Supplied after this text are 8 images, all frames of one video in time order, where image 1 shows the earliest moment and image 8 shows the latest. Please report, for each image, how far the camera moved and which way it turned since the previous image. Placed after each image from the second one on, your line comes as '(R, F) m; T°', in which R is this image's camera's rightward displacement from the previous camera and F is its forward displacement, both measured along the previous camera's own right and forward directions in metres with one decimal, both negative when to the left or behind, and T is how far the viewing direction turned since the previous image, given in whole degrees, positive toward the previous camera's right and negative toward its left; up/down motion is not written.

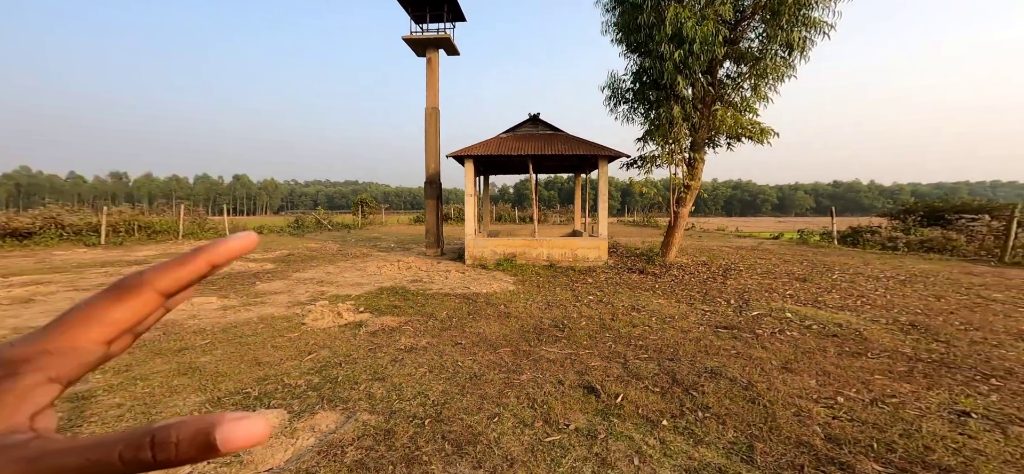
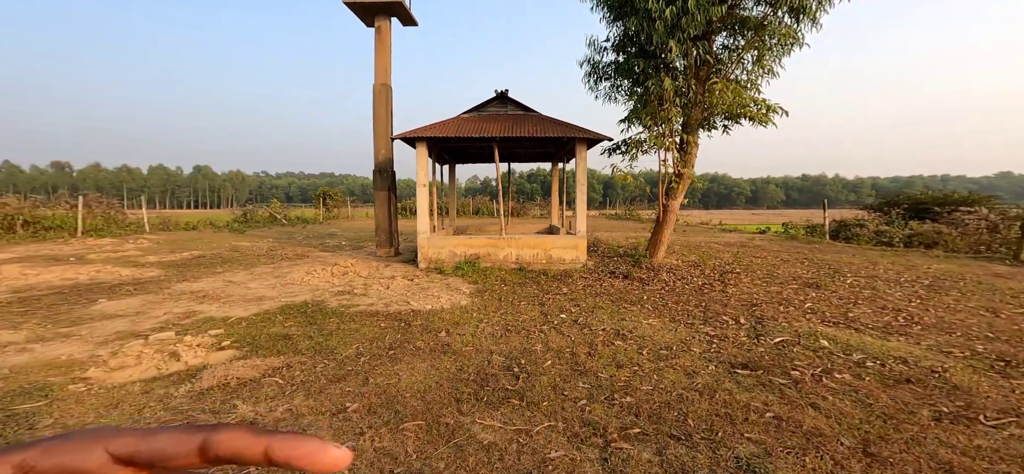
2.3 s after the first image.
(+0.4, +1.5) m; +3°
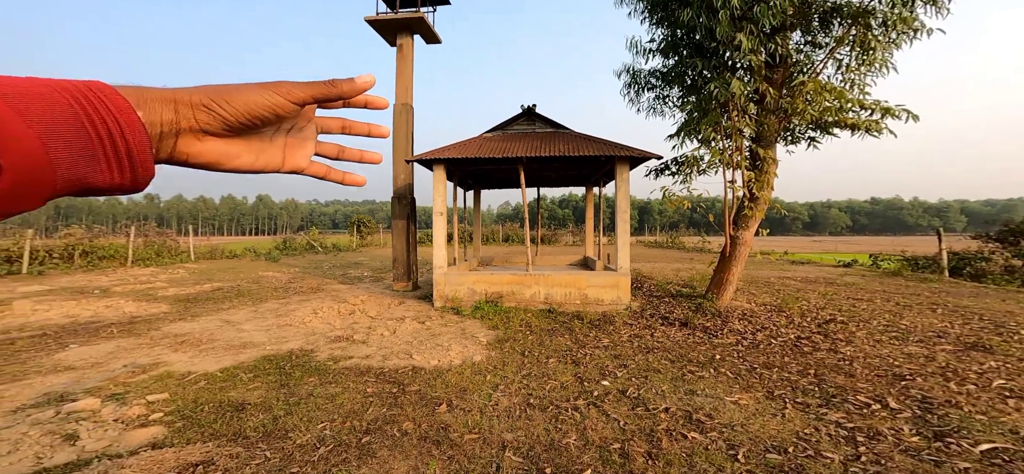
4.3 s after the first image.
(+0.2, +1.1) m; -7°
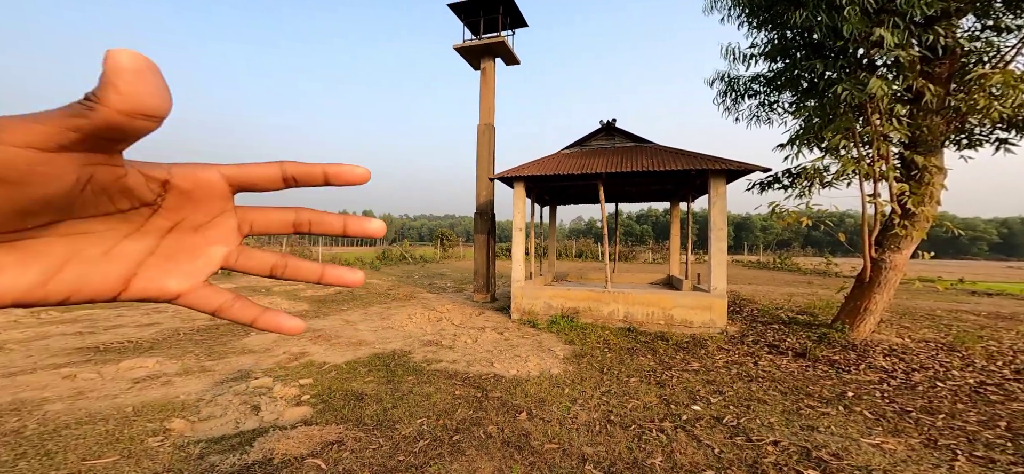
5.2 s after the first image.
(-0.1, -0.2) m; -10°
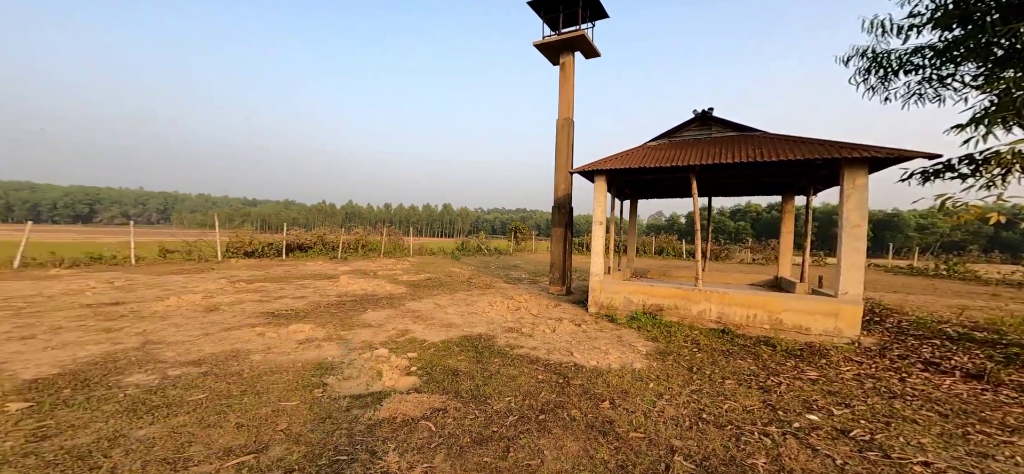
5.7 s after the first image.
(-0.2, -0.2) m; -10°
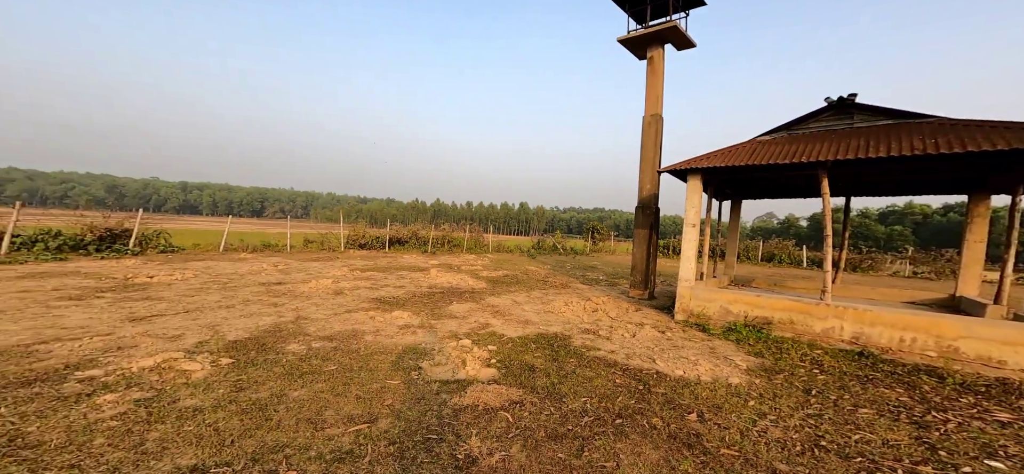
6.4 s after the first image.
(-0.2, +0.1) m; -10°
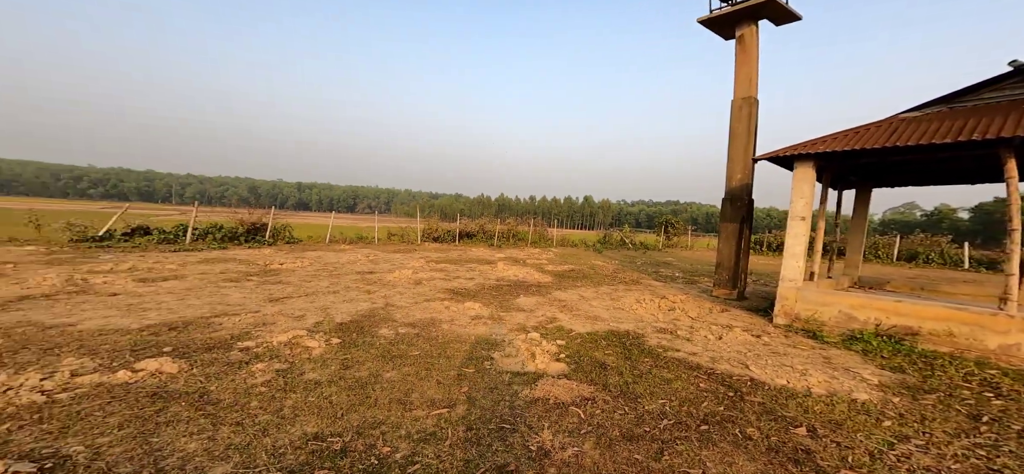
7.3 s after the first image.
(-0.4, +0.1) m; -9°
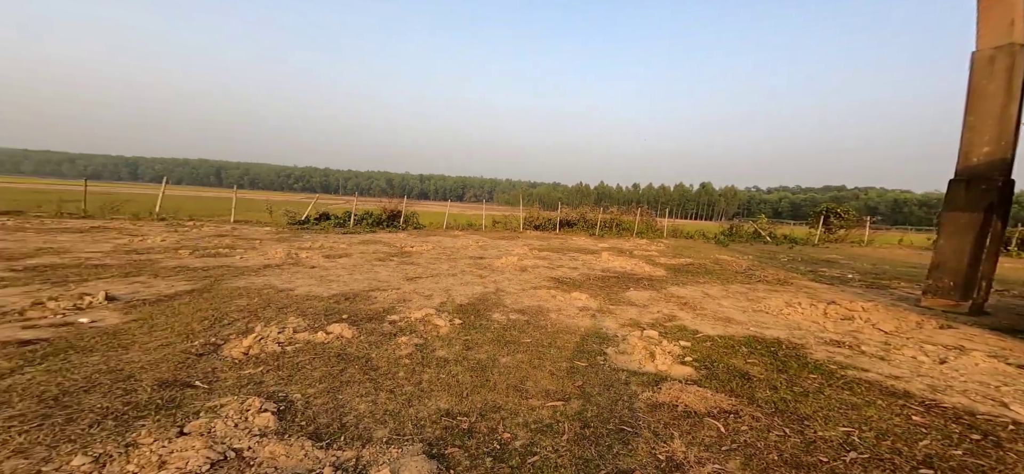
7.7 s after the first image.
(-0.9, +0.5) m; -14°
